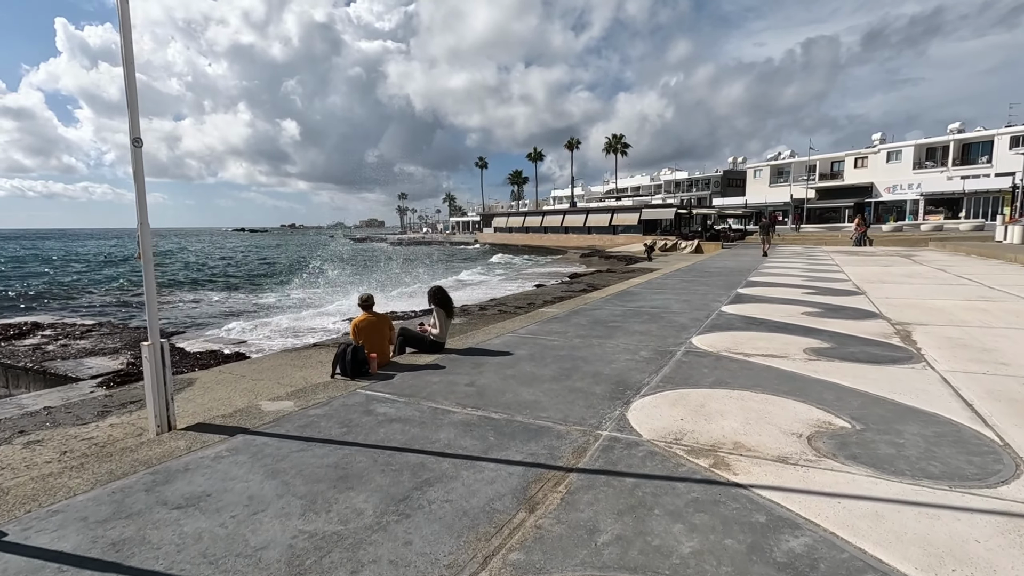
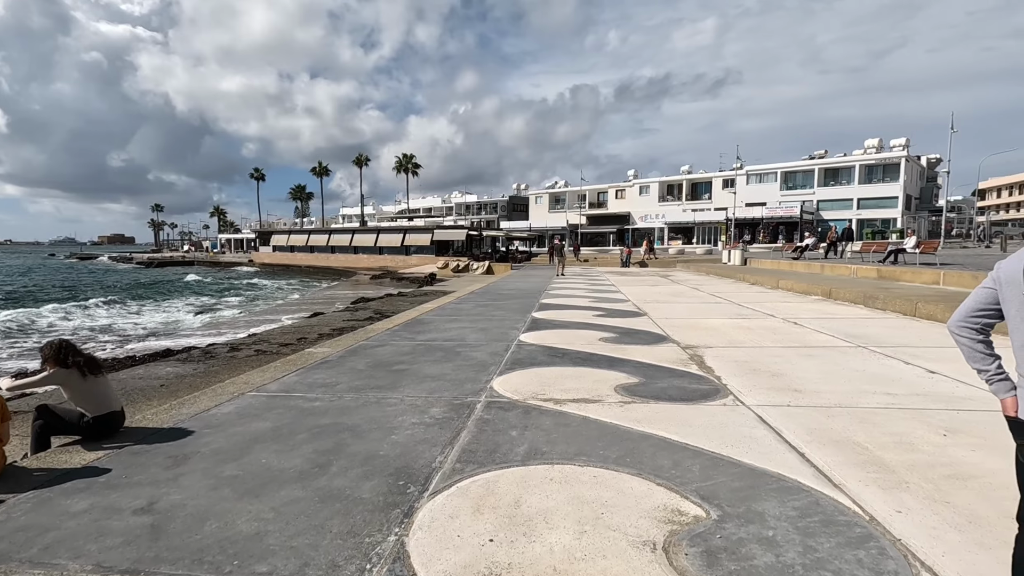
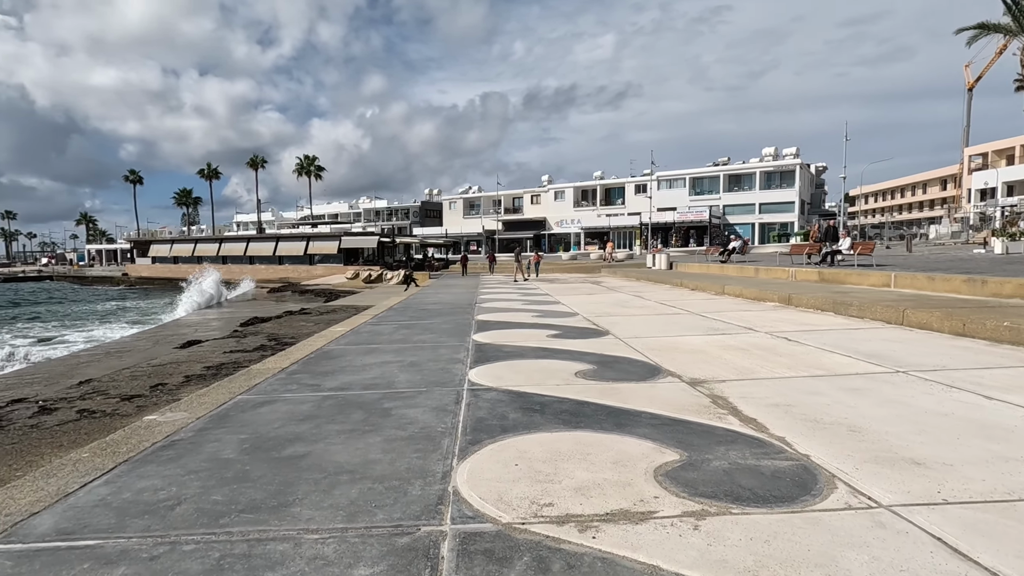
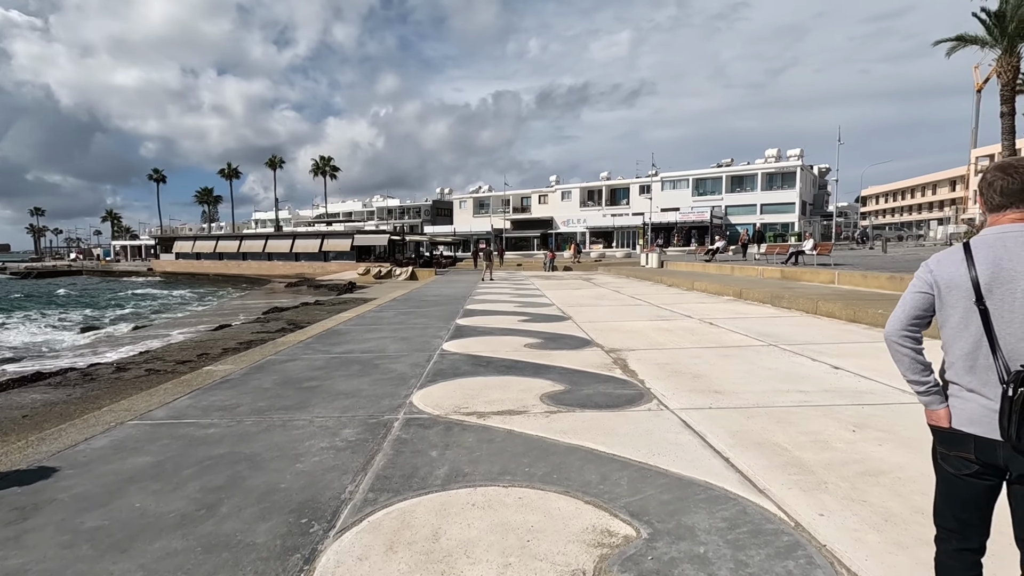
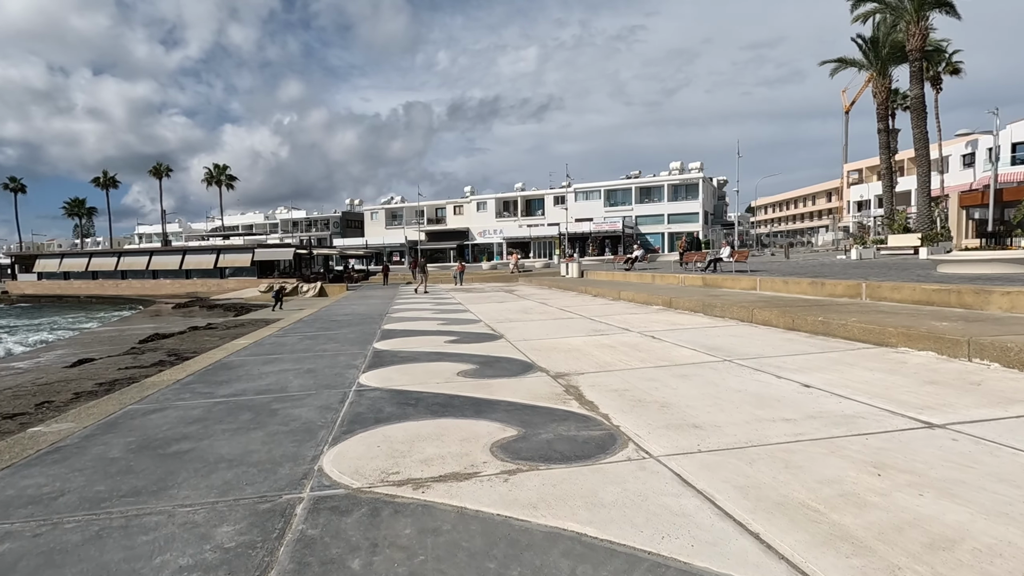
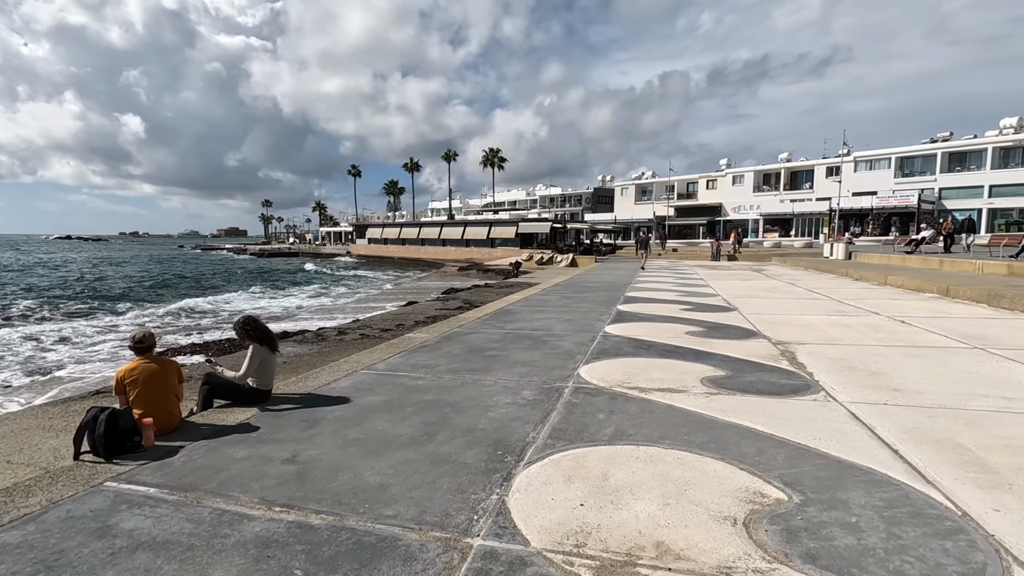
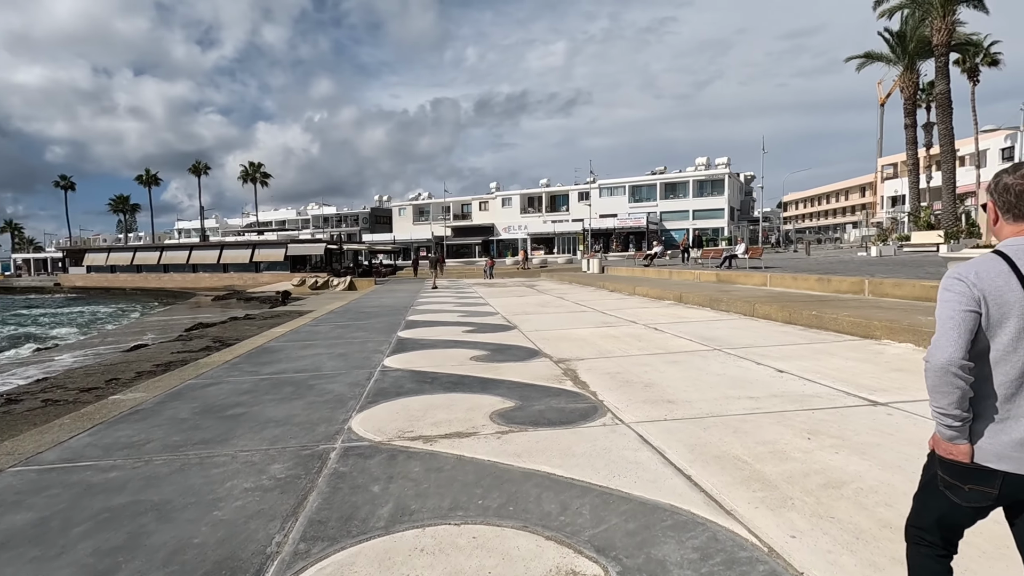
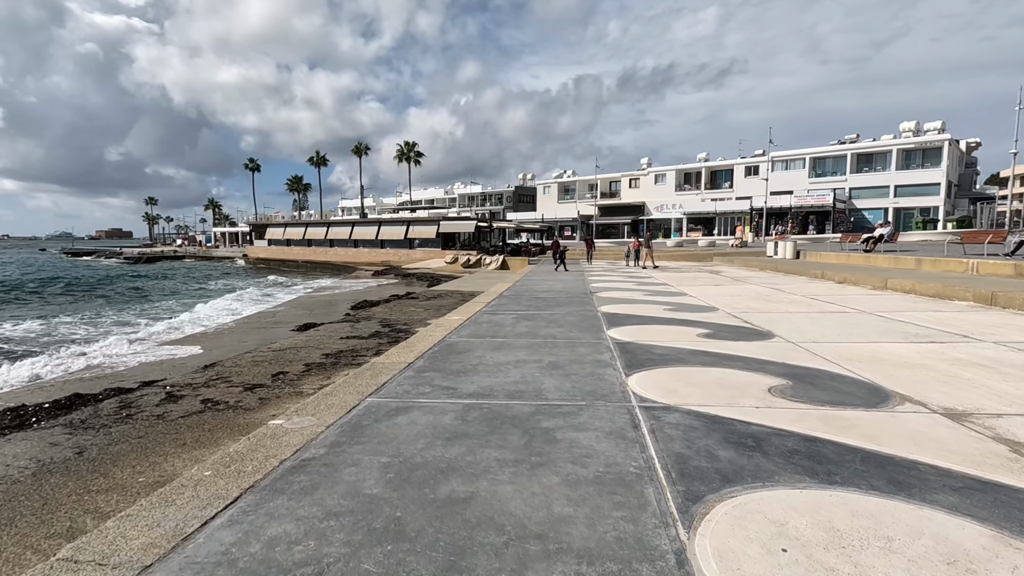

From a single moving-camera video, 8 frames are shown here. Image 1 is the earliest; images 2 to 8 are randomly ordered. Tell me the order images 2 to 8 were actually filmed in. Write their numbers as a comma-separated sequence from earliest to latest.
6, 2, 4, 7, 5, 3, 8
